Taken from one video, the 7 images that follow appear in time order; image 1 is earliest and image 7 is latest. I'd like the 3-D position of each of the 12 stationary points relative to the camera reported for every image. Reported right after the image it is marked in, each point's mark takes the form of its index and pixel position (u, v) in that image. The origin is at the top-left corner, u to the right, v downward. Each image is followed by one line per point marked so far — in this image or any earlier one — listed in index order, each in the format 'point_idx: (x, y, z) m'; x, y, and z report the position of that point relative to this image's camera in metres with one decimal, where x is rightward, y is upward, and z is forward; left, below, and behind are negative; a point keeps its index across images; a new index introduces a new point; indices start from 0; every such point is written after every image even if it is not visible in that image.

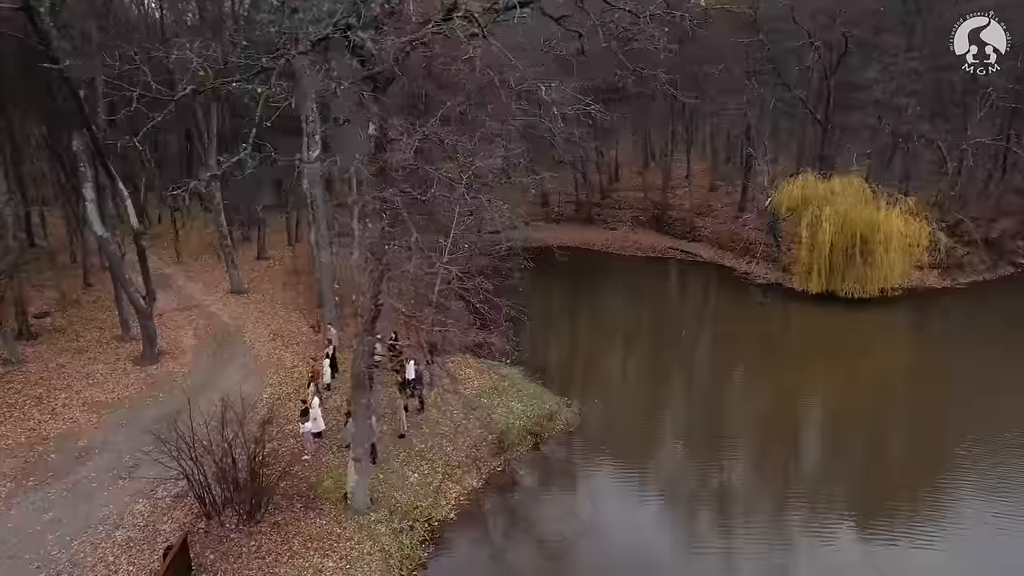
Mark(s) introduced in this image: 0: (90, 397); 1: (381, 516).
0: (-9.9, -2.5, +16.7) m
1: (-2.4, -4.2, +13.2) m
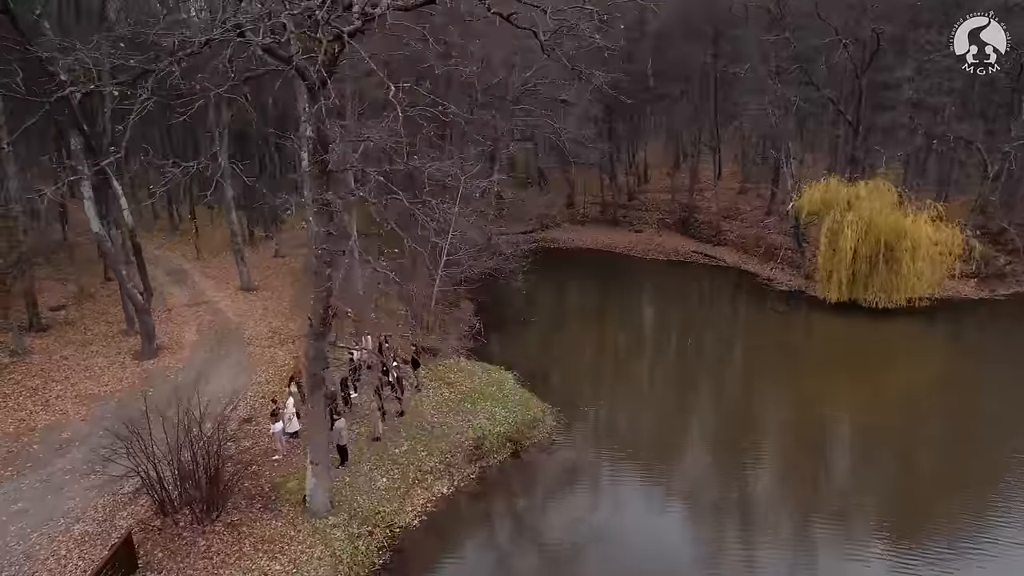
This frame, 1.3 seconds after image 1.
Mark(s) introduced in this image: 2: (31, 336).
0: (-10.3, -2.4, +17.2) m
1: (-3.2, -4.3, +13.1) m
2: (-13.3, -1.3, +19.7) m
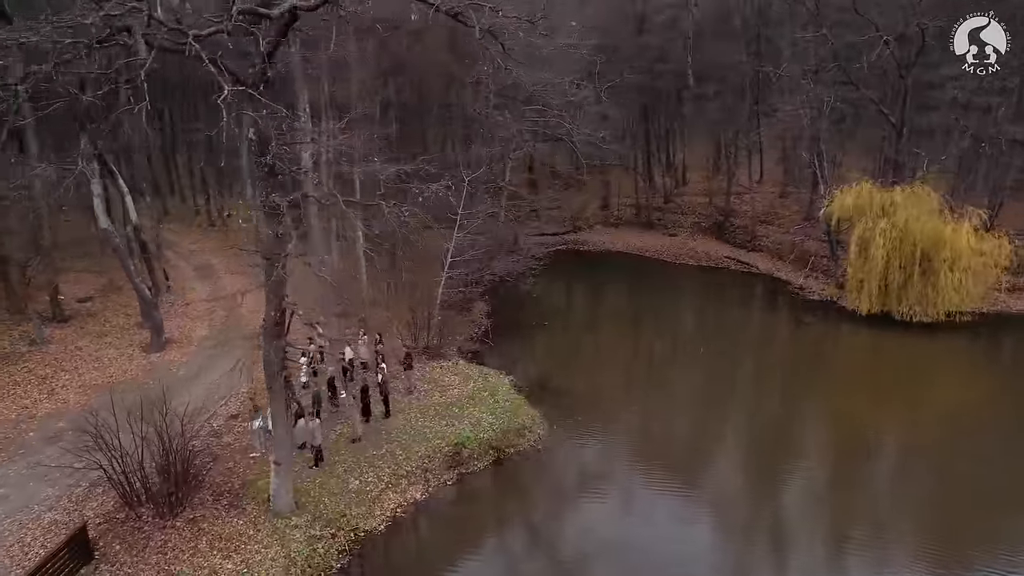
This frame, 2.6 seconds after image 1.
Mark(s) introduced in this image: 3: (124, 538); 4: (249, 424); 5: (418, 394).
0: (-10.6, -2.3, +17.8) m
1: (-3.9, -4.3, +13.1) m
2: (-13.3, -1.1, +20.5) m
3: (-6.6, -4.2, +12.1) m
4: (-5.7, -3.0, +15.5) m
5: (-2.3, -2.7, +17.8) m
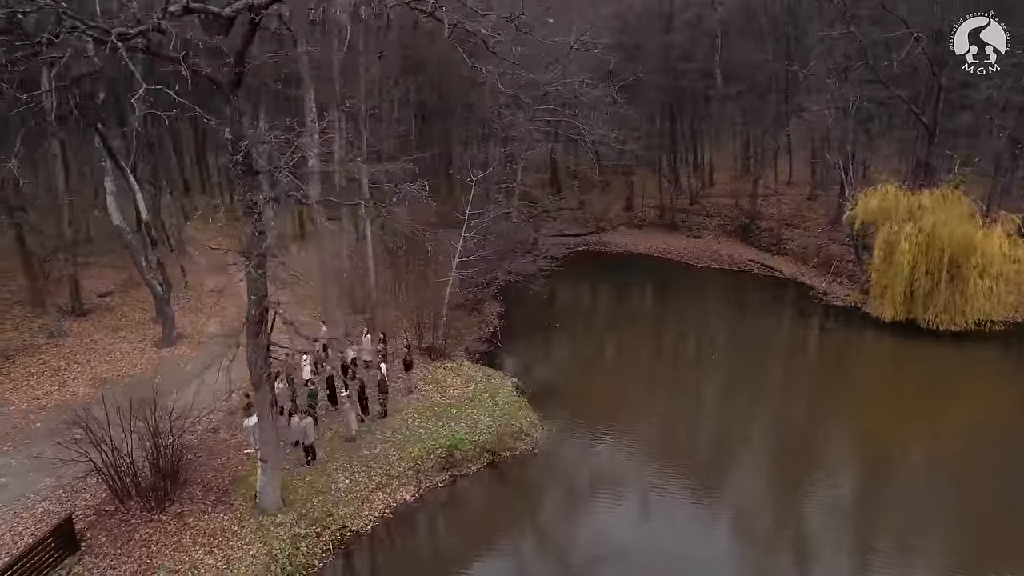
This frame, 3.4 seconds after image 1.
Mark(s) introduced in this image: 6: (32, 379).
0: (-10.6, -2.1, +18.3) m
1: (-4.2, -4.3, +13.2) m
2: (-13.1, -0.9, +21.1) m
3: (-6.9, -4.2, +12.3) m
4: (-5.9, -2.9, +15.6) m
5: (-2.3, -2.7, +17.8) m
6: (-11.9, -2.3, +17.7) m
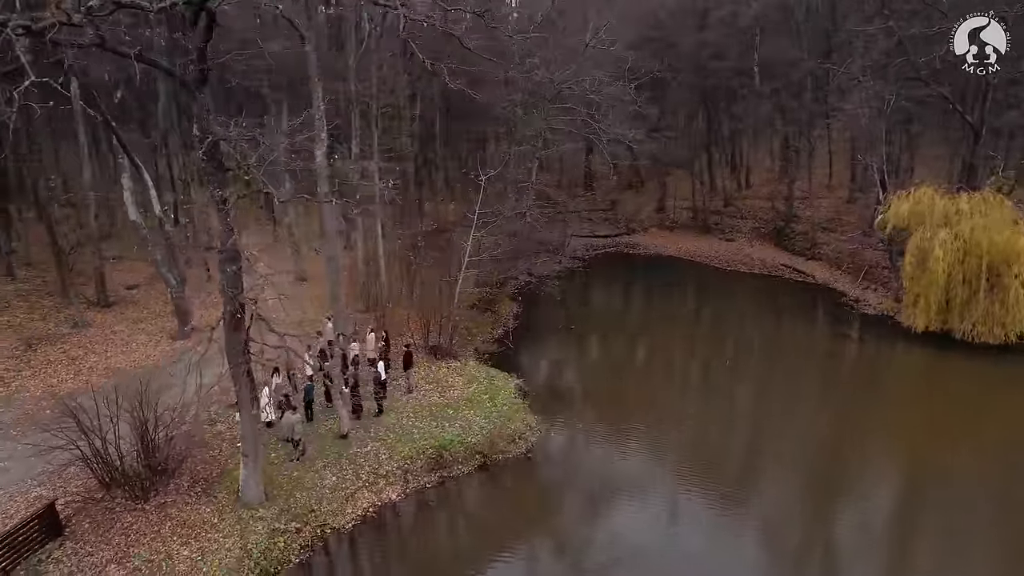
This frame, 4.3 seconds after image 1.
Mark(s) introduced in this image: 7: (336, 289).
0: (-10.5, -1.9, +18.8) m
1: (-4.6, -4.2, +13.3) m
2: (-12.8, -0.7, +21.8) m
3: (-7.4, -4.0, +12.6) m
4: (-6.0, -2.8, +15.8) m
5: (-2.4, -2.6, +17.7) m
6: (-11.9, -2.0, +18.3) m
7: (-4.8, 0.0, +19.6) m
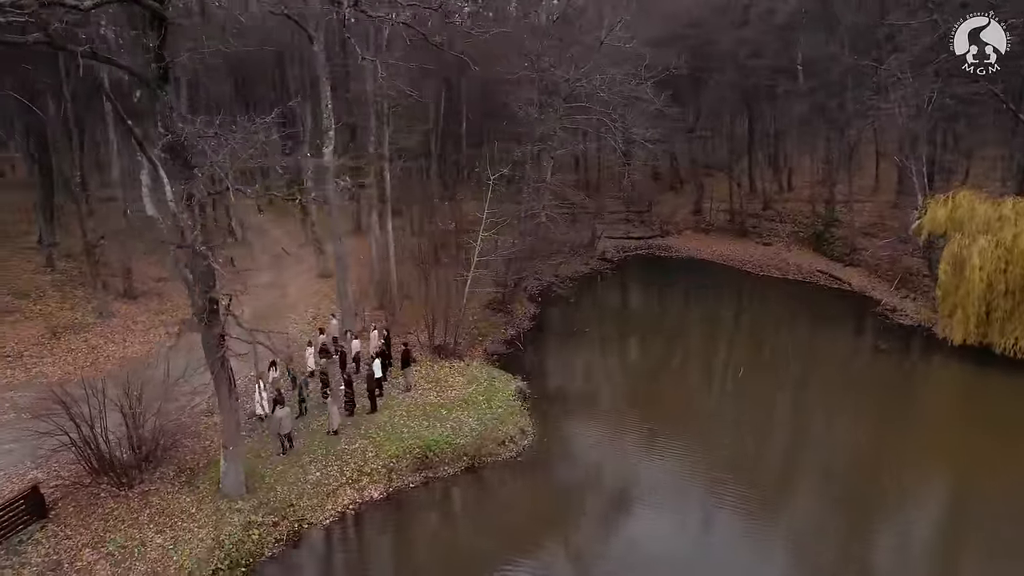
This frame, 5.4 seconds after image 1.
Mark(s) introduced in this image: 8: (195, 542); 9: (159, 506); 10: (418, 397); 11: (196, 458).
0: (-10.5, -1.7, +19.5) m
1: (-5.1, -4.1, +13.4) m
2: (-12.4, -0.4, +22.7) m
3: (-7.9, -3.9, +13.0) m
4: (-6.3, -2.7, +16.1) m
5: (-2.4, -2.6, +17.7) m
6: (-11.9, -1.8, +19.1) m
7: (-4.7, +0.1, +19.7) m
8: (-5.5, -4.4, +12.5) m
9: (-6.5, -4.0, +13.1) m
10: (-2.3, -2.7, +17.5) m
11: (-6.4, -3.5, +14.5) m
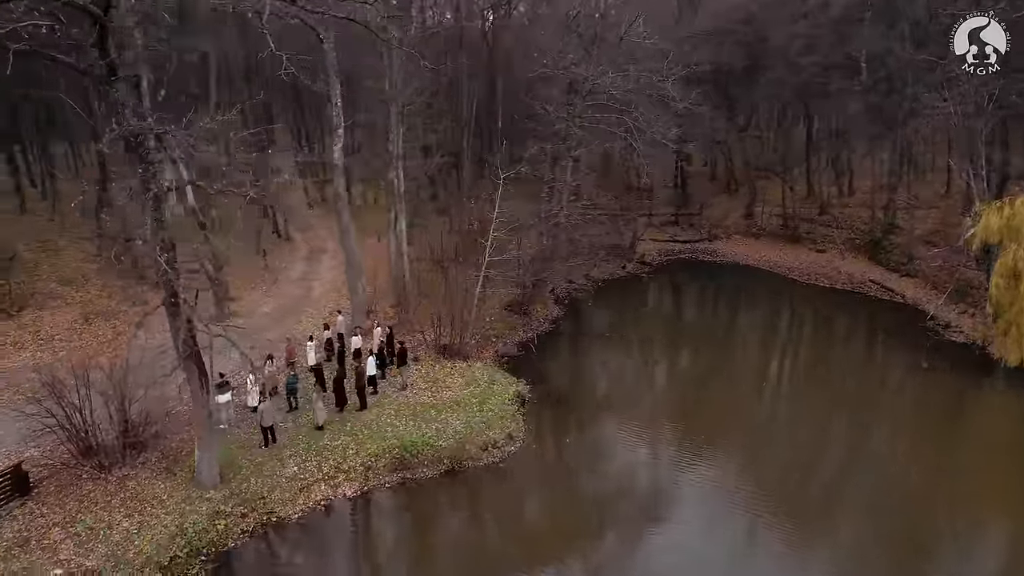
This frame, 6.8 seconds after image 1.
0: (-10.3, -1.5, +20.3) m
1: (-5.7, -4.0, +13.7) m
2: (-11.8, -0.1, +23.7) m
3: (-8.6, -3.7, +13.6) m
4: (-6.5, -2.5, +16.5) m
5: (-2.6, -2.6, +17.6) m
6: (-11.8, -1.5, +20.1) m
7: (-4.5, +0.2, +19.9) m
8: (-6.3, -4.3, +12.7) m
9: (-7.2, -3.8, +13.5) m
10: (-2.5, -2.6, +17.4) m
11: (-6.9, -3.3, +14.9) m
